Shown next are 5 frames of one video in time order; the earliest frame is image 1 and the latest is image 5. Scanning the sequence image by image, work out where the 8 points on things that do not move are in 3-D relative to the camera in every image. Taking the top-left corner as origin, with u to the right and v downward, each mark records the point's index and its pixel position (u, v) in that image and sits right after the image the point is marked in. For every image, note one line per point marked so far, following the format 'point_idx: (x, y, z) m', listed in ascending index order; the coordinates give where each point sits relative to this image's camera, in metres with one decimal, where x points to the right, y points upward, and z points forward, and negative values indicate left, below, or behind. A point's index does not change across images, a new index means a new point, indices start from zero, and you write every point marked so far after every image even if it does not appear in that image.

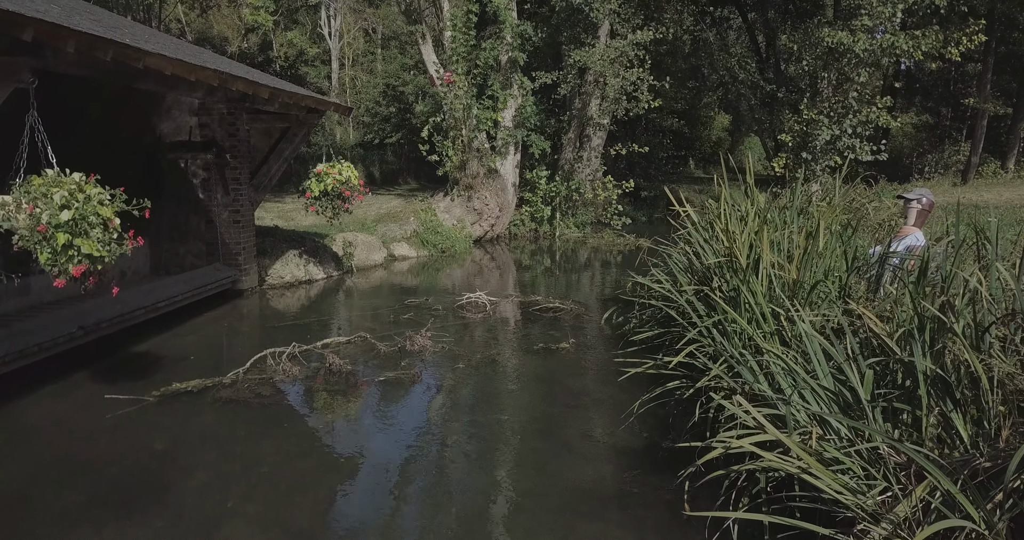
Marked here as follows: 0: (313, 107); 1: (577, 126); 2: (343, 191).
0: (-2.2, +1.8, +8.3) m
1: (+1.3, +3.0, +15.4) m
2: (-1.9, +0.9, +8.4) m
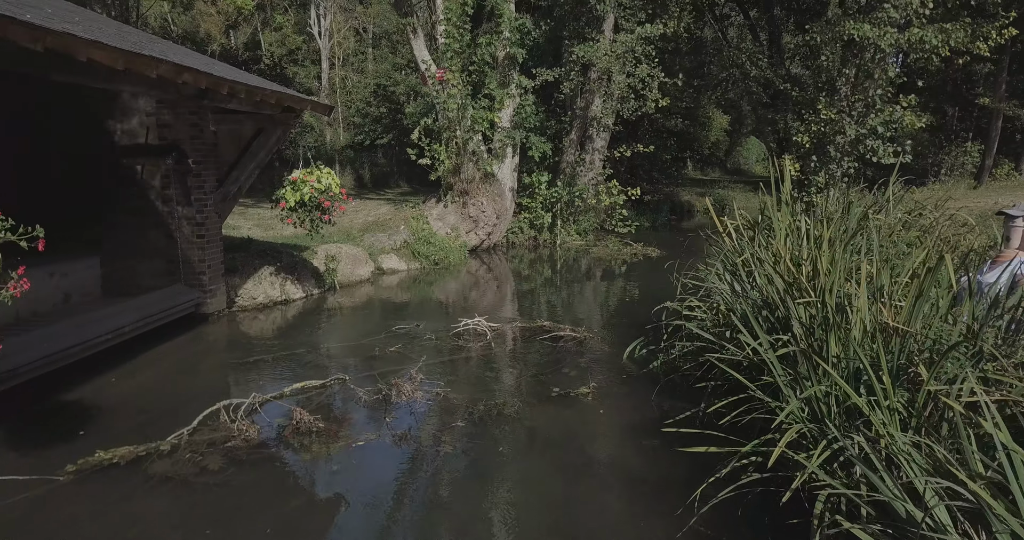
0: (-2.2, +1.6, +7.3) m
1: (+1.3, +2.8, +14.4) m
2: (-1.9, +0.7, +7.4) m
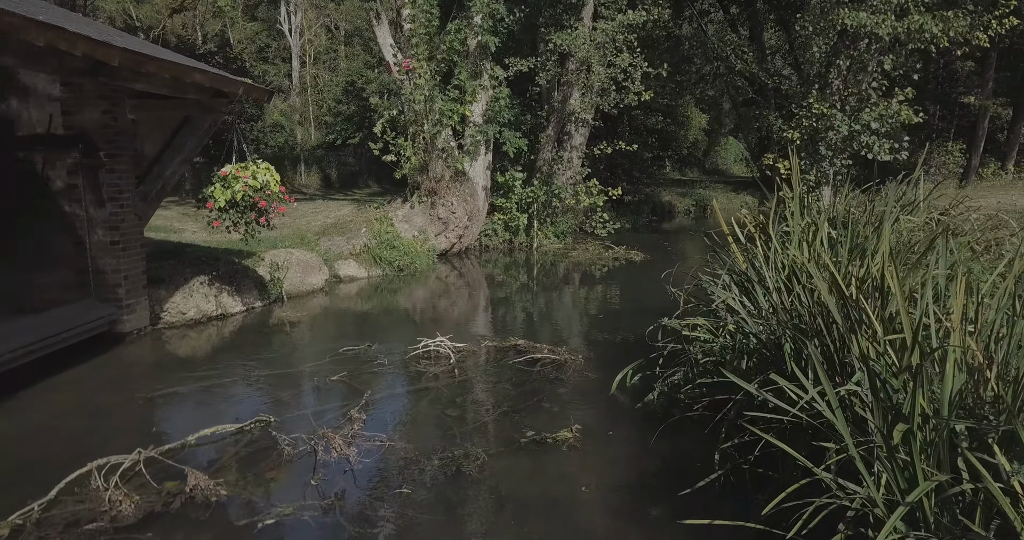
0: (-2.5, +1.5, +6.2) m
1: (+0.8, +2.7, +13.5) m
2: (-2.2, +0.6, +6.4) m
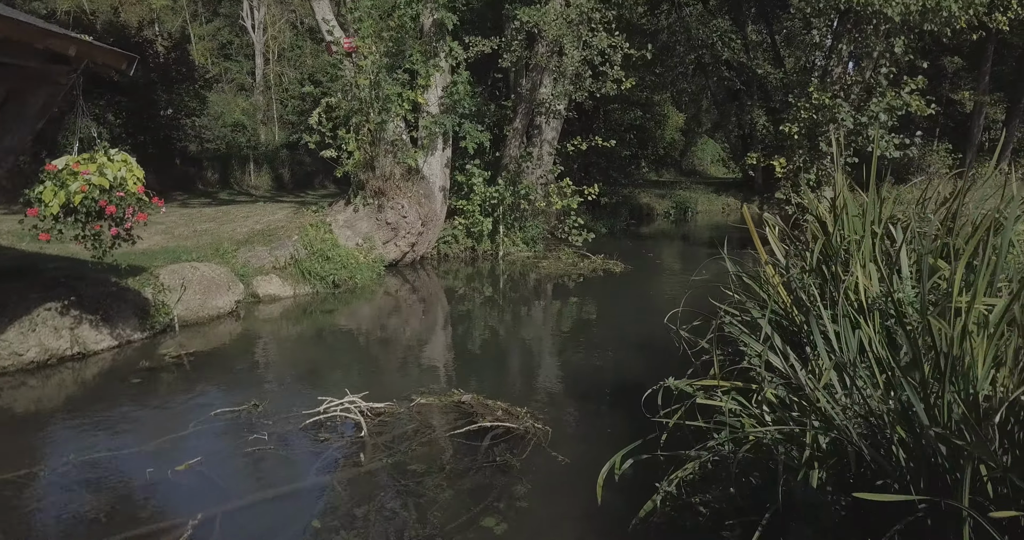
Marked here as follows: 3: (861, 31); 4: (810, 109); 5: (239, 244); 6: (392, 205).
0: (-2.8, +1.3, +4.5) m
1: (+0.2, +2.5, +11.9) m
2: (-2.5, +0.4, +4.7) m
3: (+5.3, +3.6, +11.2) m
4: (+4.6, +2.5, +11.5) m
5: (-3.3, +0.3, +8.8) m
6: (-1.7, +0.9, +10.3) m
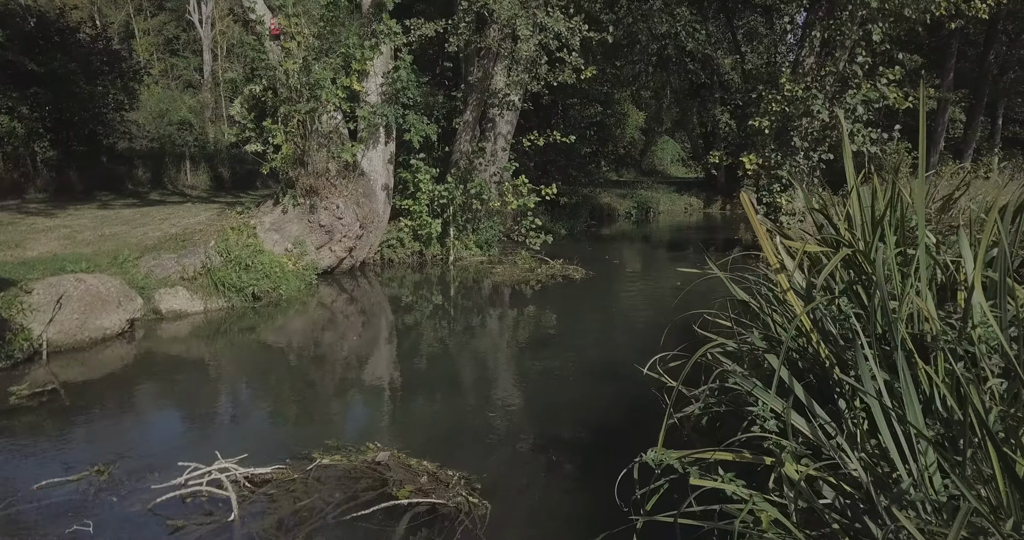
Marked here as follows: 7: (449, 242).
0: (-3.1, +1.2, +3.4) m
1: (-0.5, +2.4, +10.9) m
2: (-2.9, +0.3, +3.5) m
3: (+4.6, +3.6, +10.4) m
4: (+3.9, +2.5, +10.8) m
5: (-3.8, +0.2, +7.7) m
6: (-2.3, +0.8, +9.2) m
7: (-0.9, +0.4, +10.7) m
